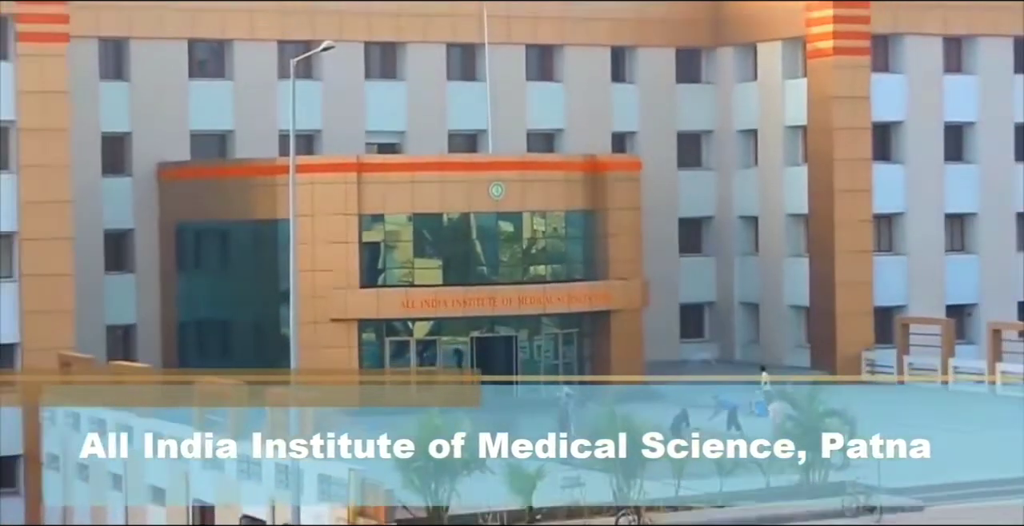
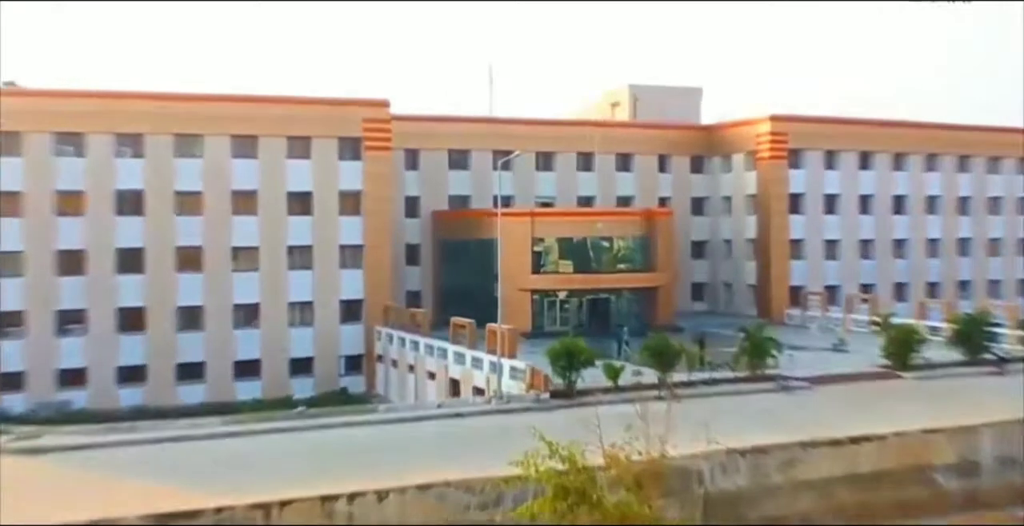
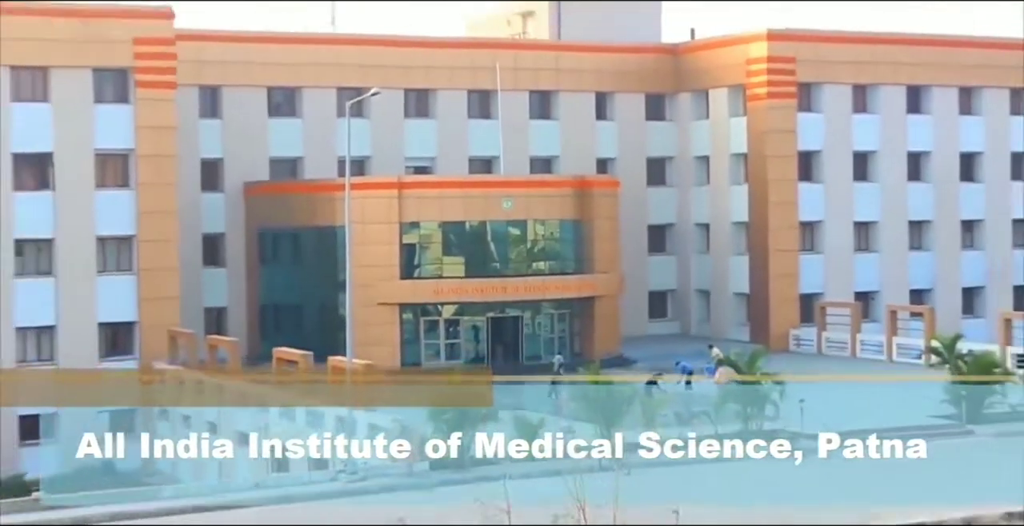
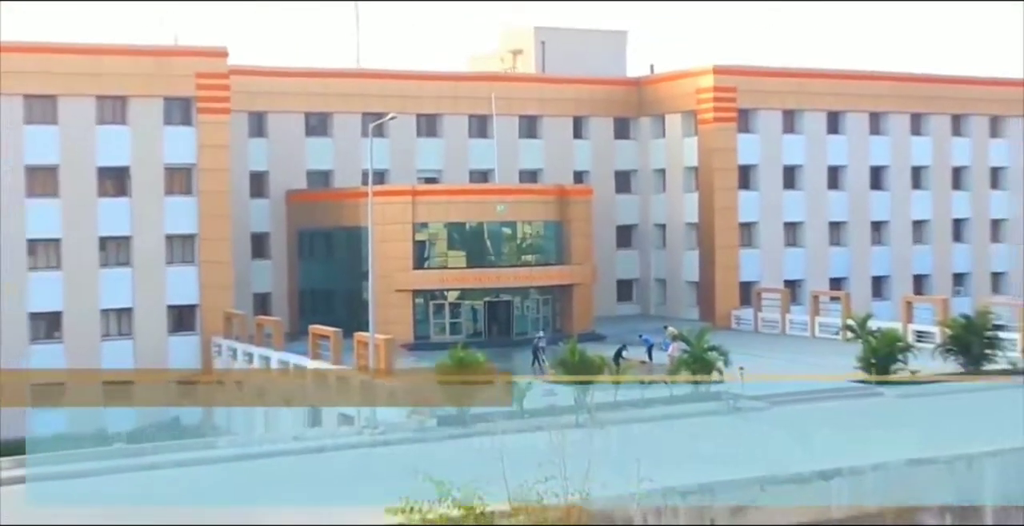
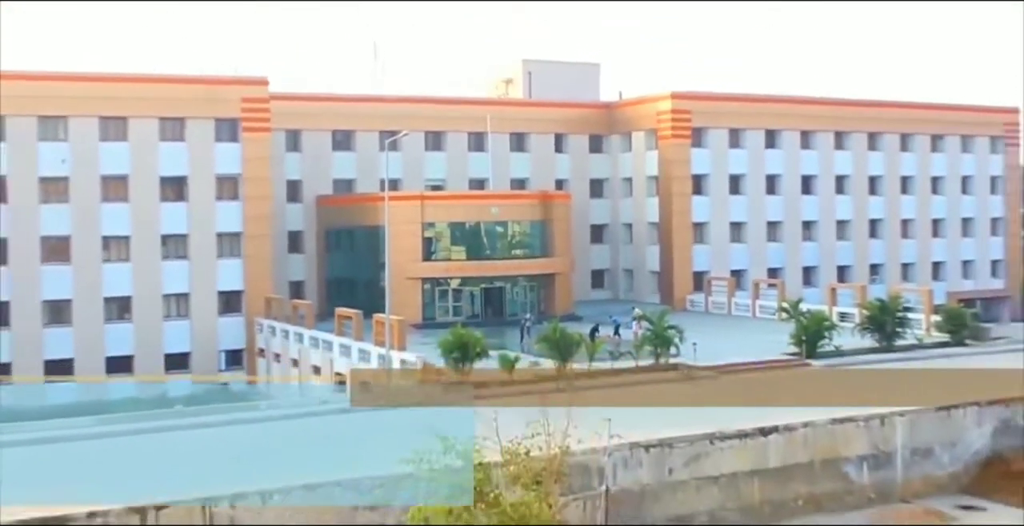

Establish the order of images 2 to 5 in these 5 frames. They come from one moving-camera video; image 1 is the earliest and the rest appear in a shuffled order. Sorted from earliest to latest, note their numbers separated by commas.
3, 4, 5, 2
